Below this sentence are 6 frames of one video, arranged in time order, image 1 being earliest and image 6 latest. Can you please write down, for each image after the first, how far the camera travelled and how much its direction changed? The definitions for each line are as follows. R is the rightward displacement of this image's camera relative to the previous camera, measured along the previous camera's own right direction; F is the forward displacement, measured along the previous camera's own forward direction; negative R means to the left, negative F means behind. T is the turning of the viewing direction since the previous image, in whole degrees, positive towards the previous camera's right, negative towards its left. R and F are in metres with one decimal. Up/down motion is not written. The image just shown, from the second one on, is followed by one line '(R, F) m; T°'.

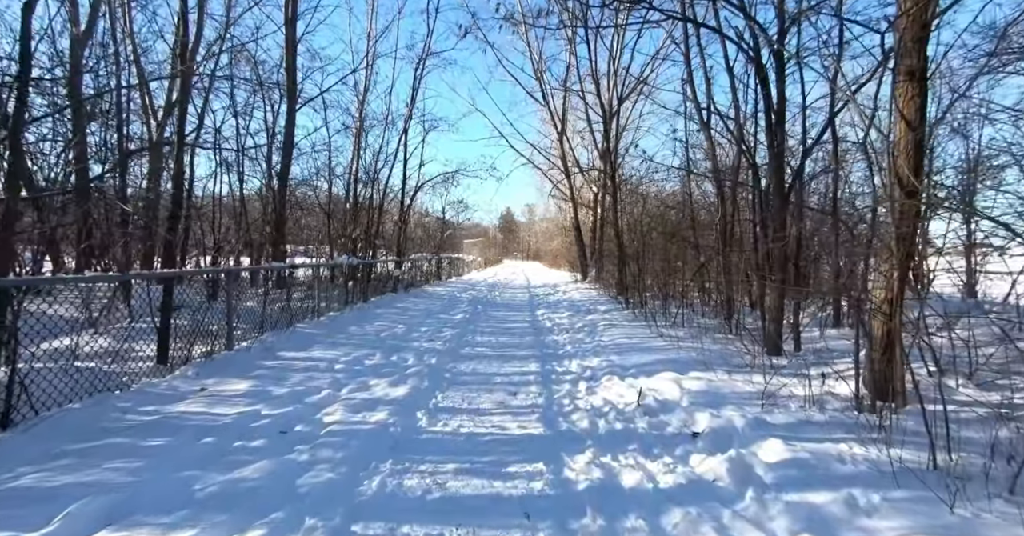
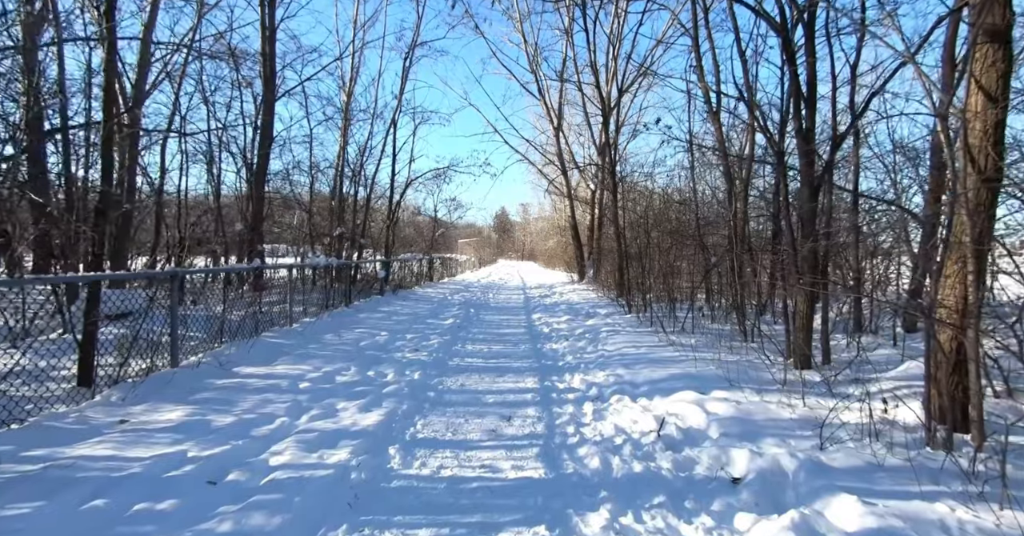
(0.0, +0.7) m; +1°
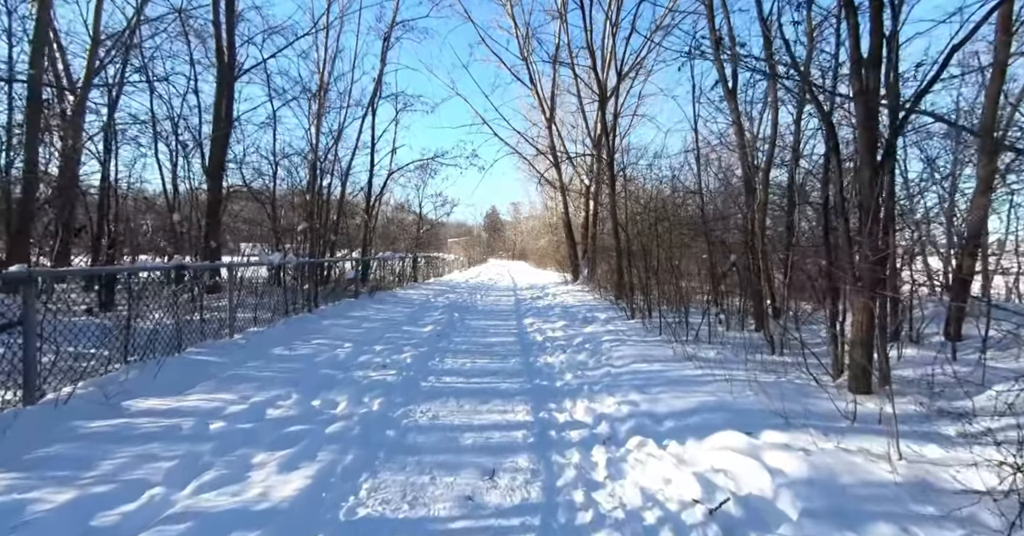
(0.0, +1.1) m; +1°
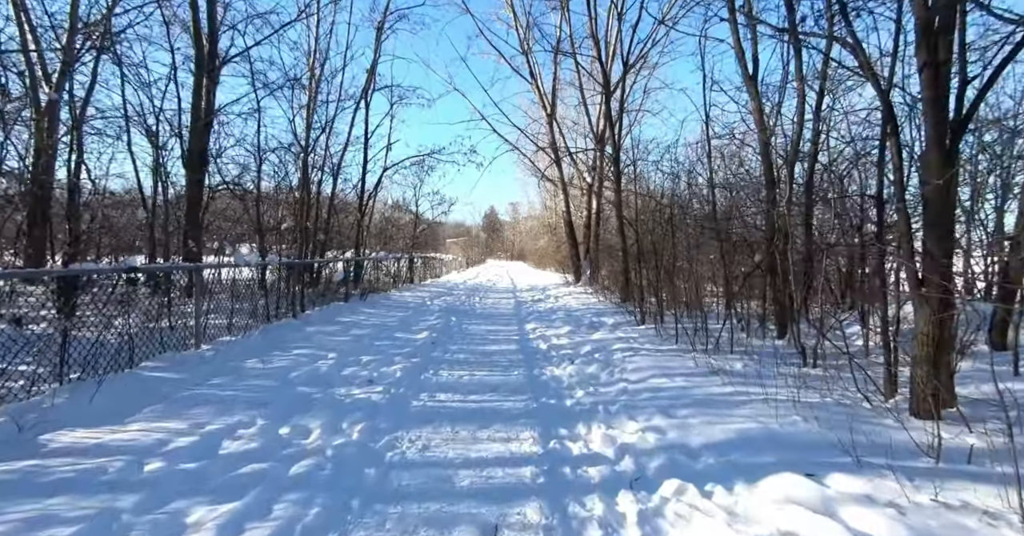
(0.0, +0.6) m; 0°
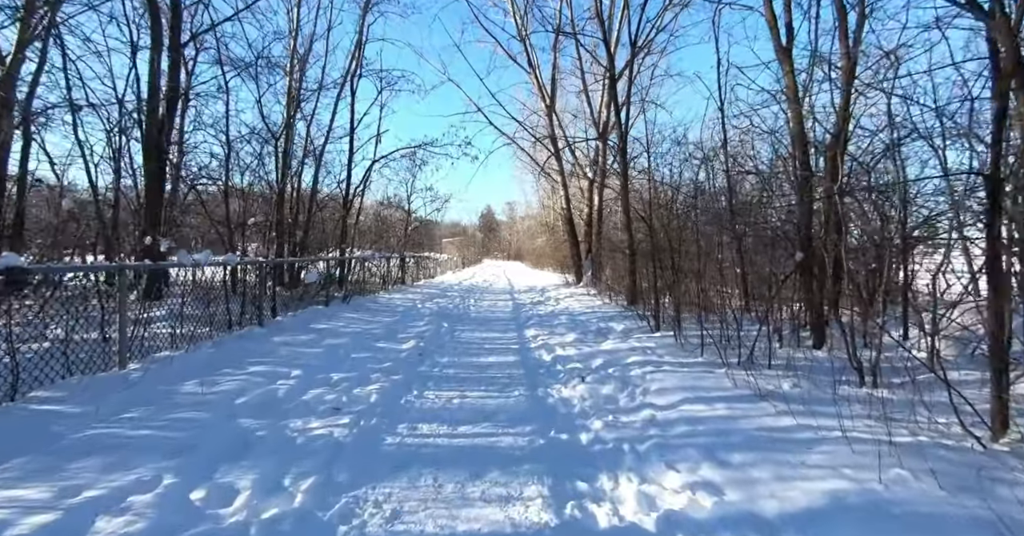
(0.0, +0.9) m; 0°
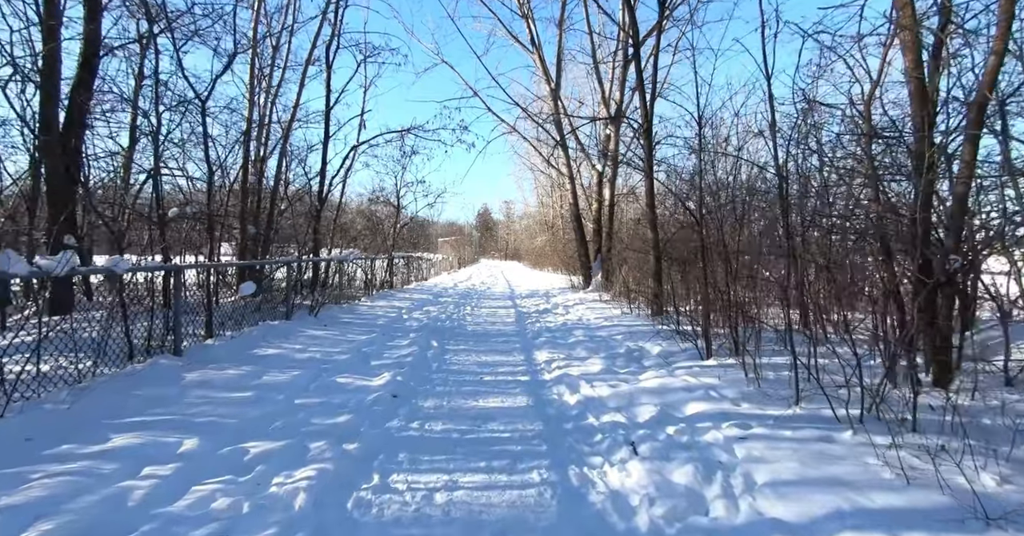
(-0.1, +1.8) m; 0°
